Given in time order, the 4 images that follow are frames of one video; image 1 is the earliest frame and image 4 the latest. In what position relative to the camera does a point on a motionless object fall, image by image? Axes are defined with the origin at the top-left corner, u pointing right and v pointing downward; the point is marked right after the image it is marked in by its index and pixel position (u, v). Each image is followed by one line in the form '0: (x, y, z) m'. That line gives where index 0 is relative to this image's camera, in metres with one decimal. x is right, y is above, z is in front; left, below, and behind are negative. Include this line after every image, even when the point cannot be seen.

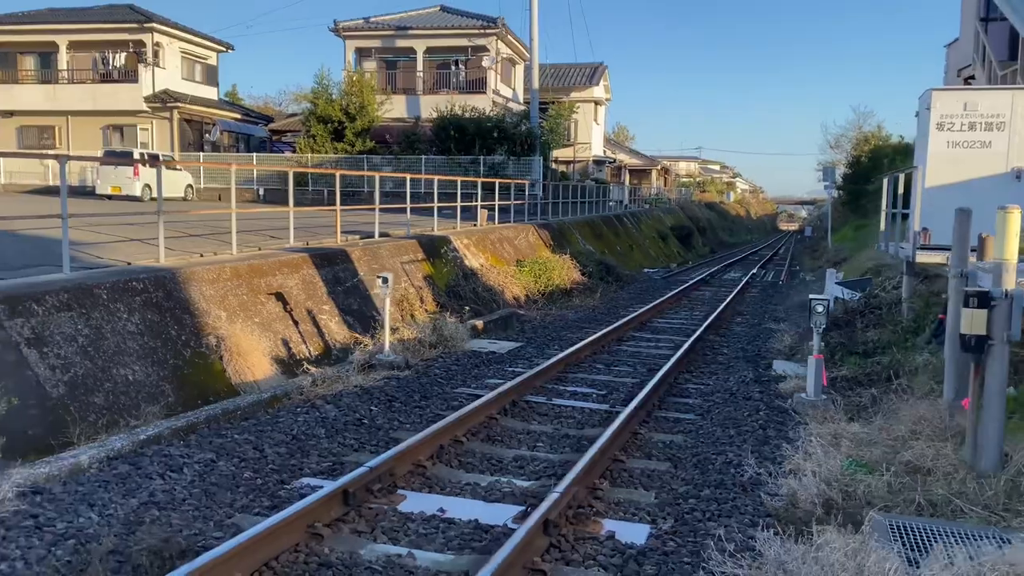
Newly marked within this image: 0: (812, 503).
0: (+1.7, -1.2, +4.7) m
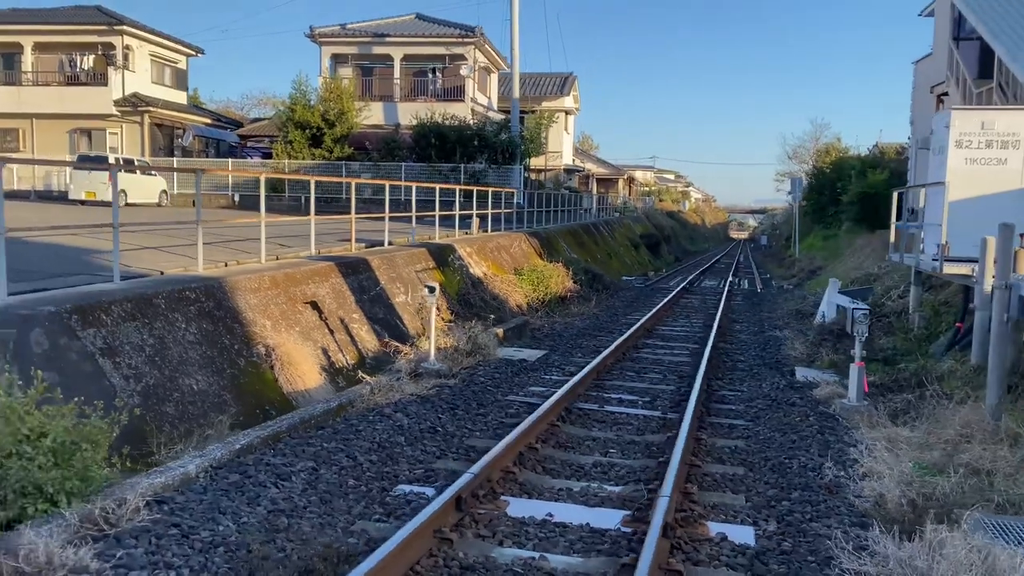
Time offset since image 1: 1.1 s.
0: (+2.3, -1.3, +5.0) m
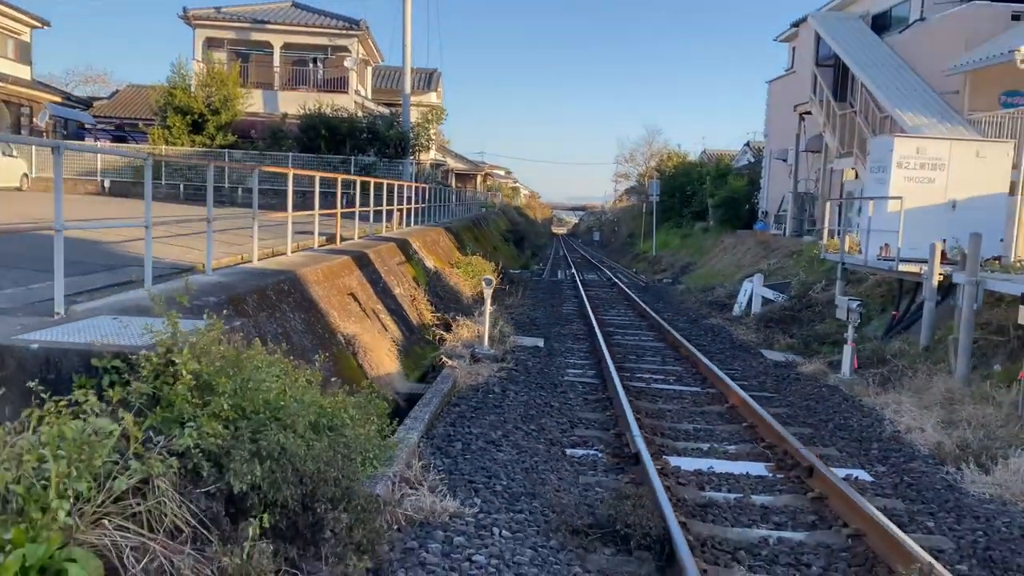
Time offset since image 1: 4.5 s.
0: (+3.5, -1.3, +6.5) m
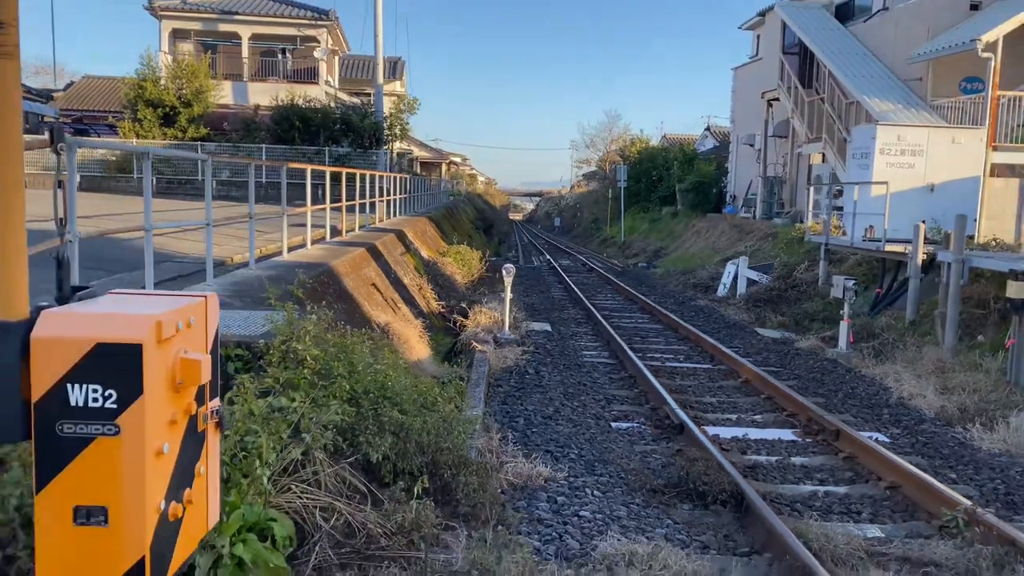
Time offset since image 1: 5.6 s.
0: (+3.8, -1.1, +7.2) m
